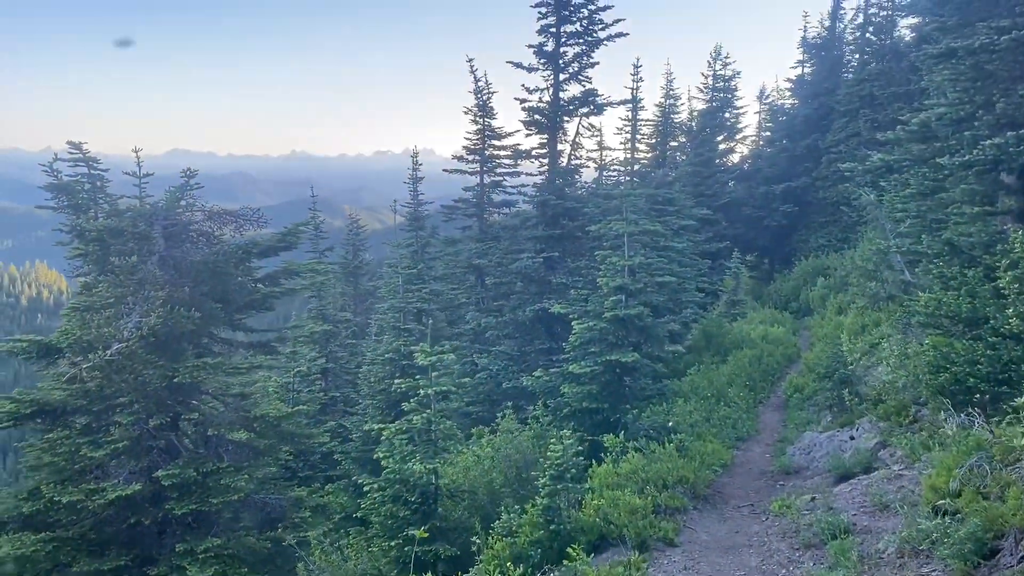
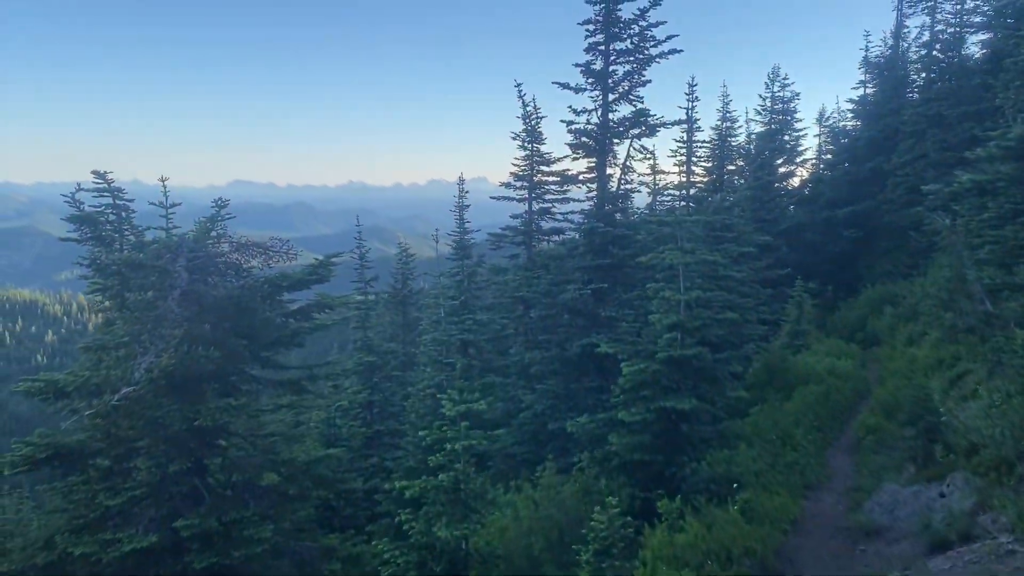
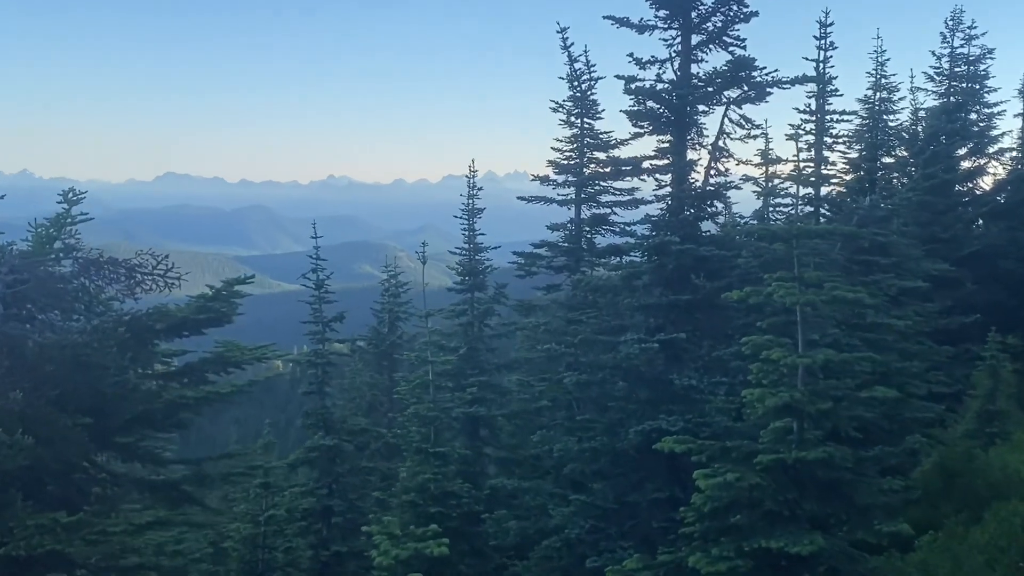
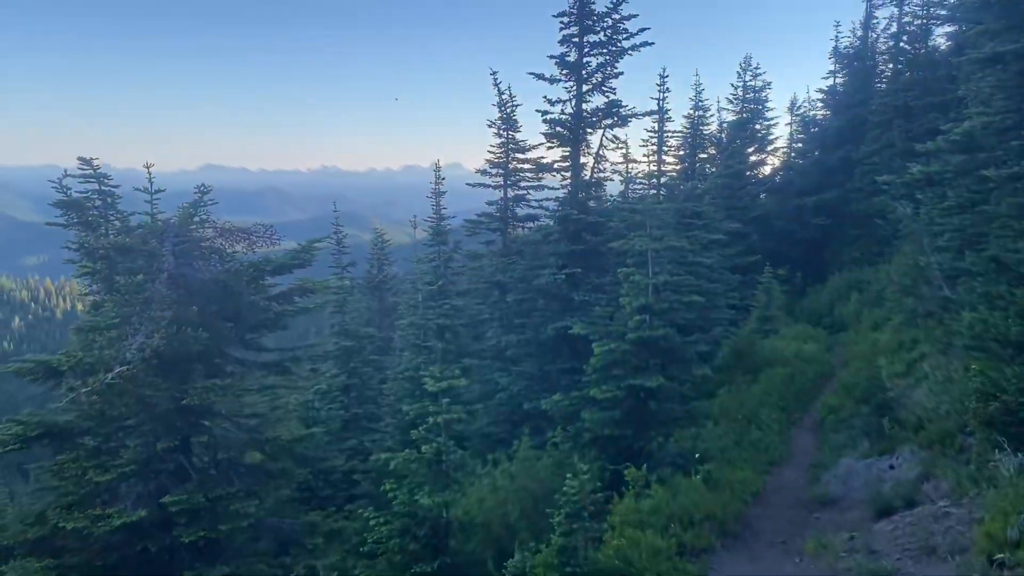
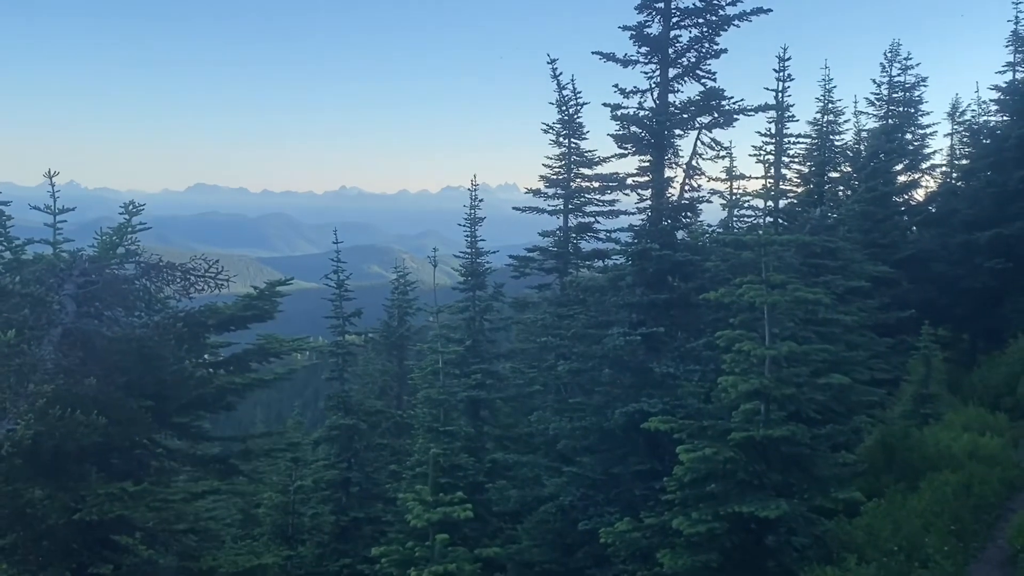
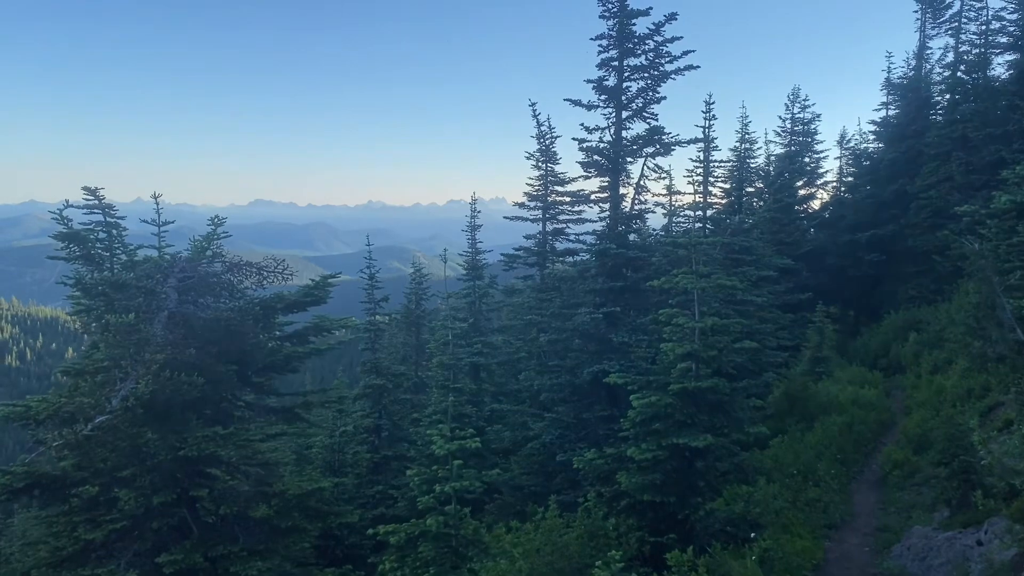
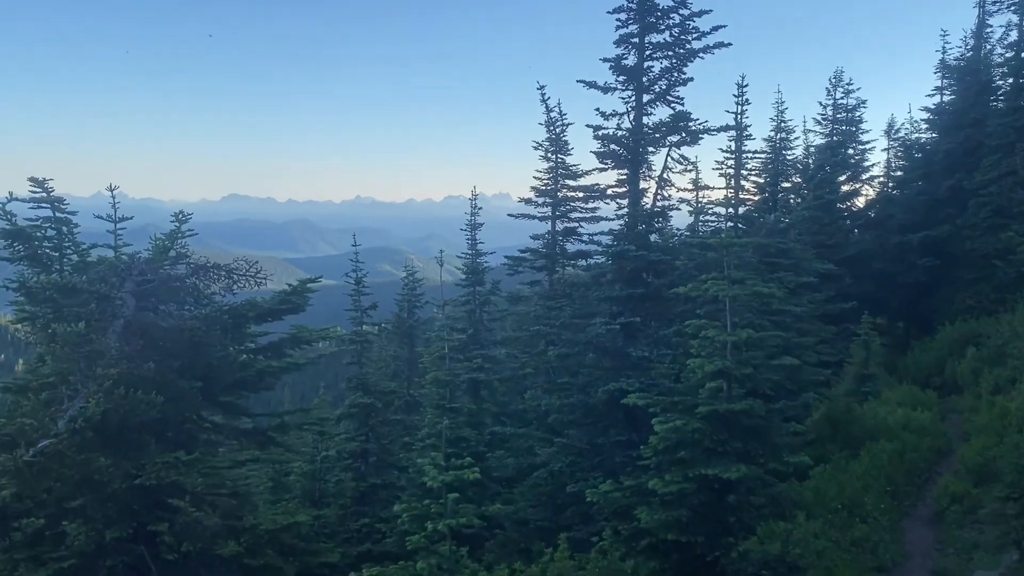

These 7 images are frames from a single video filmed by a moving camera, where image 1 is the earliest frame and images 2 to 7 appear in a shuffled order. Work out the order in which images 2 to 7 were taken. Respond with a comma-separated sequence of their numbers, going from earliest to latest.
4, 2, 6, 7, 5, 3
